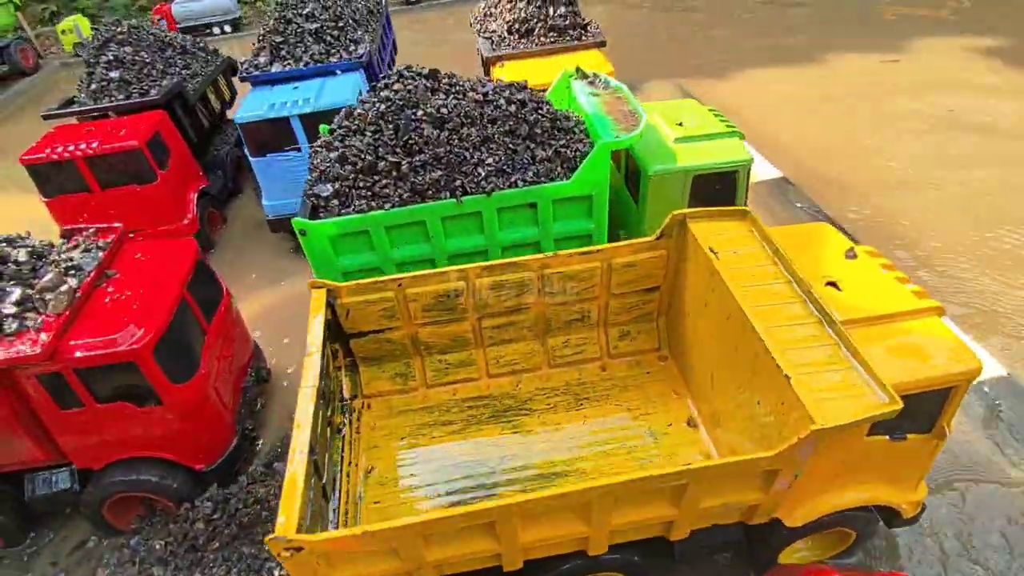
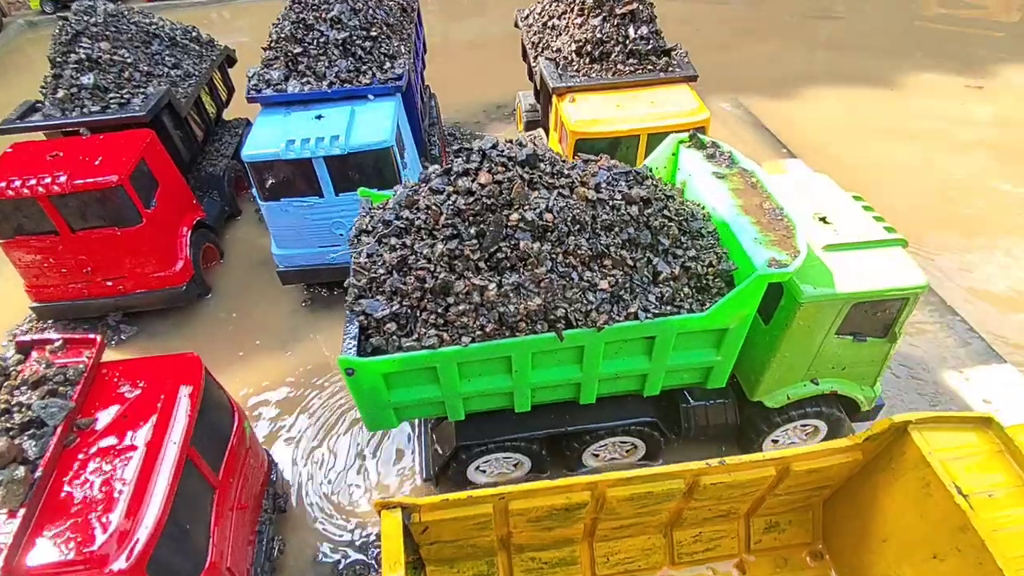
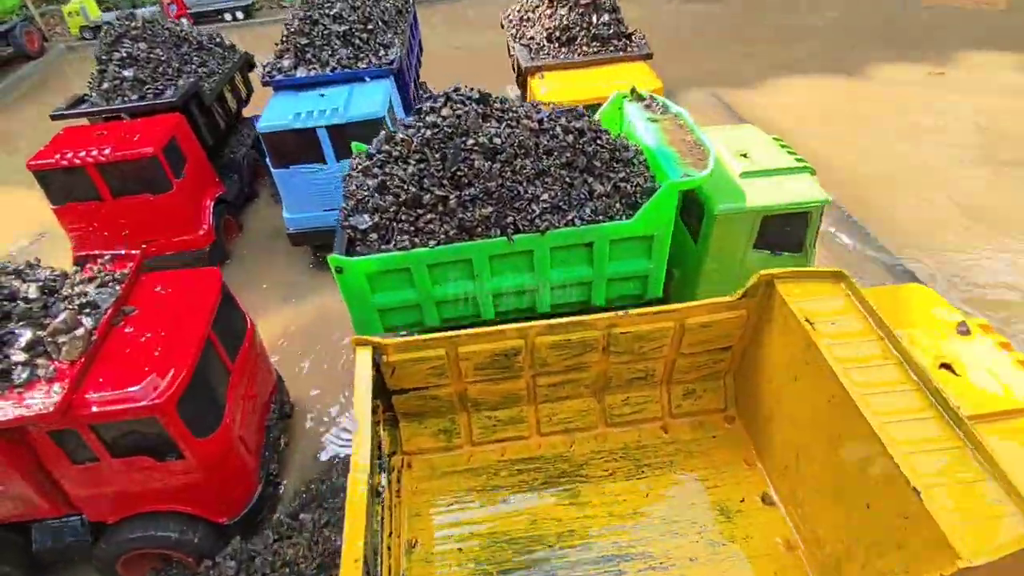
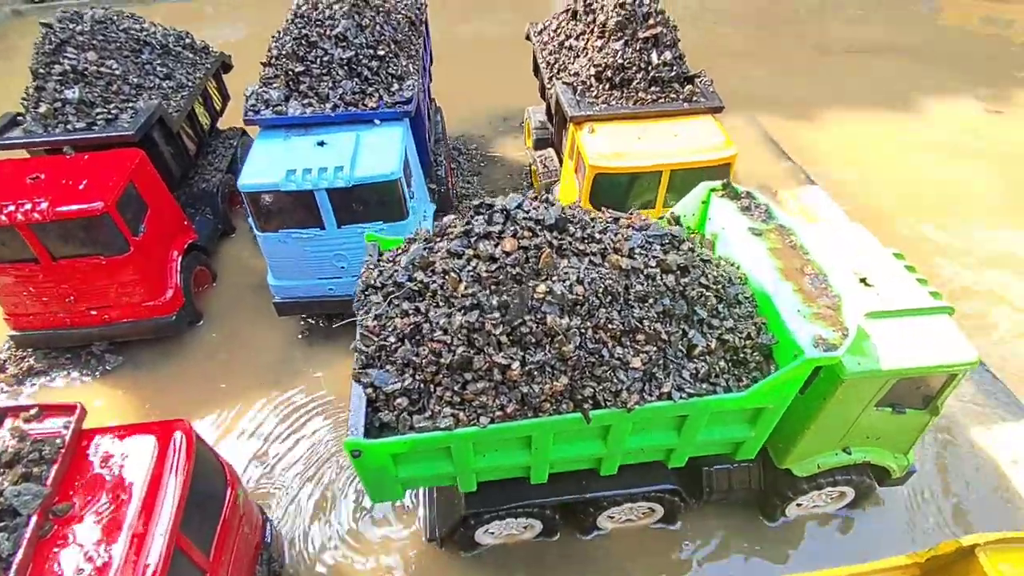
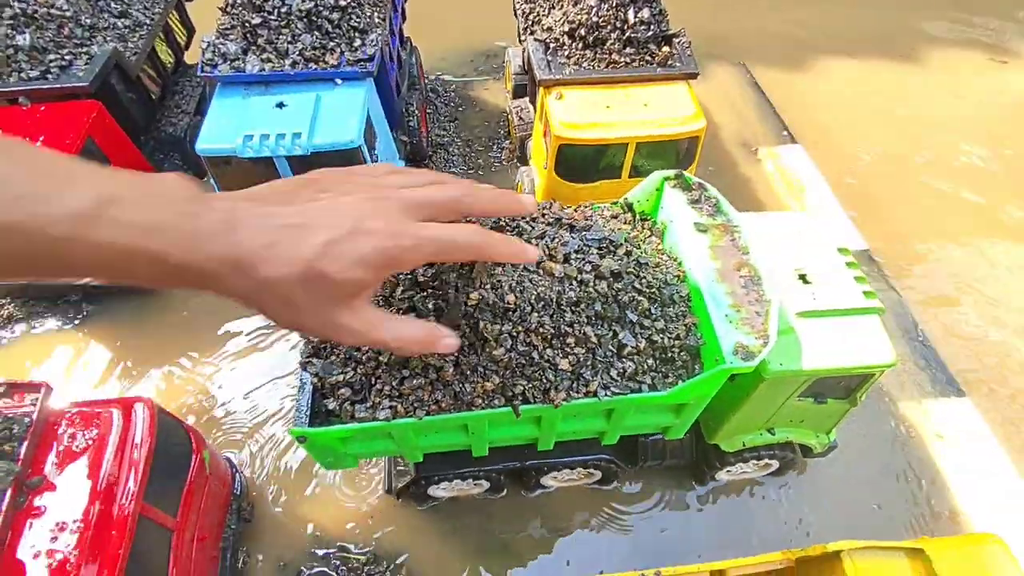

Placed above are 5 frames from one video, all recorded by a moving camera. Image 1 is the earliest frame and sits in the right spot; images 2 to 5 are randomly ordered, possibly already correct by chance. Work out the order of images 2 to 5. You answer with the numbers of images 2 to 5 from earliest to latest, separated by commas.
3, 2, 4, 5
